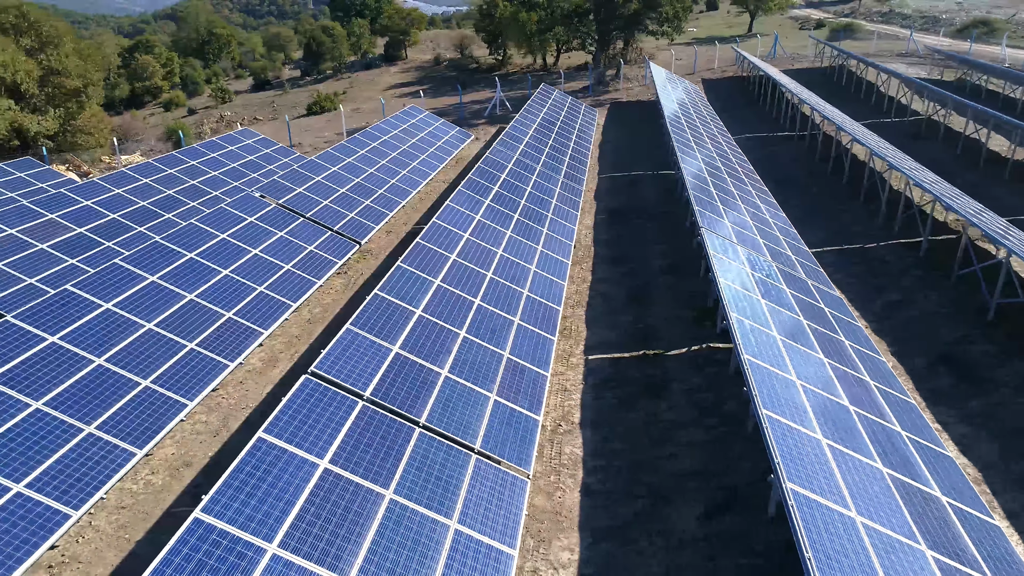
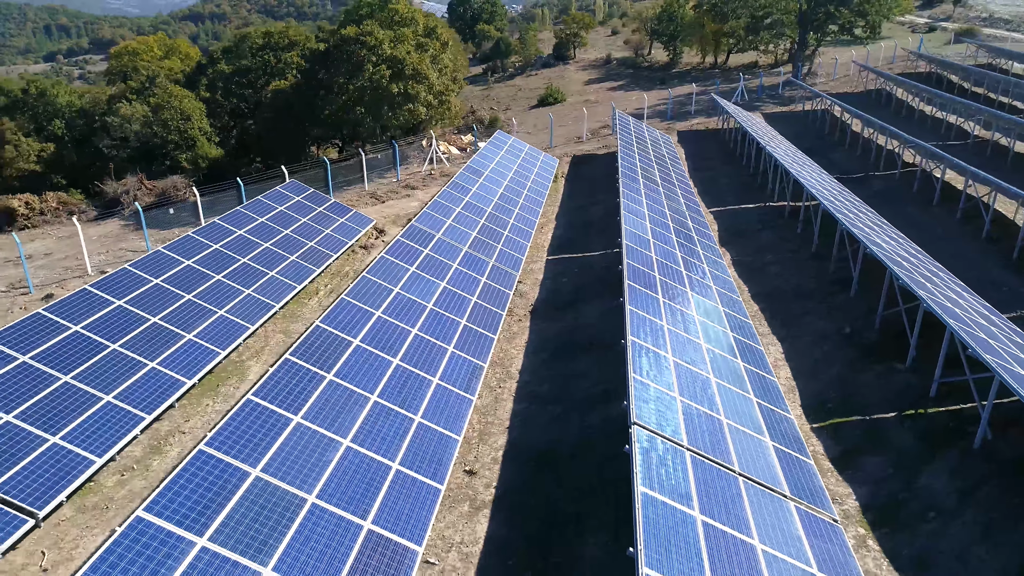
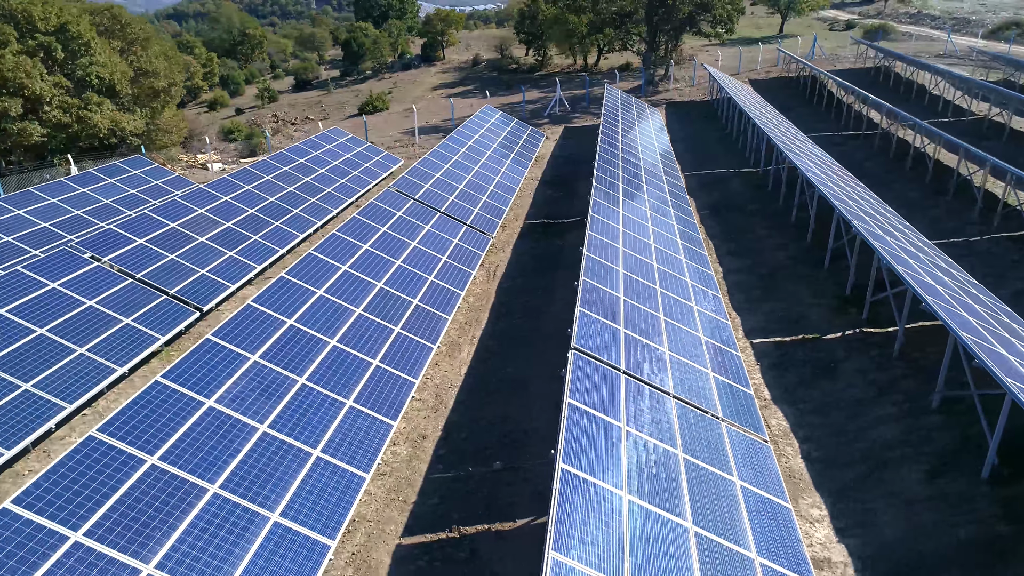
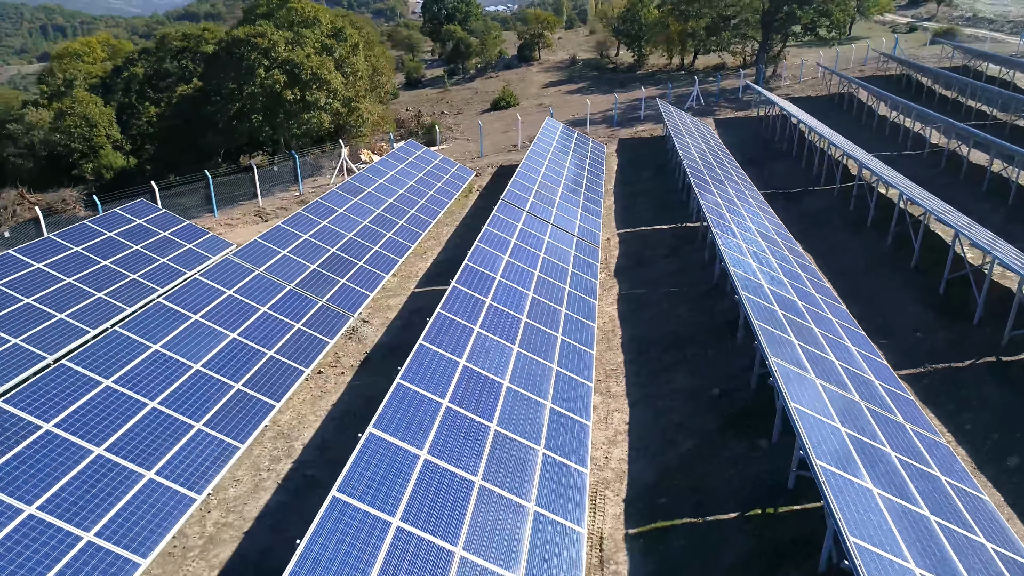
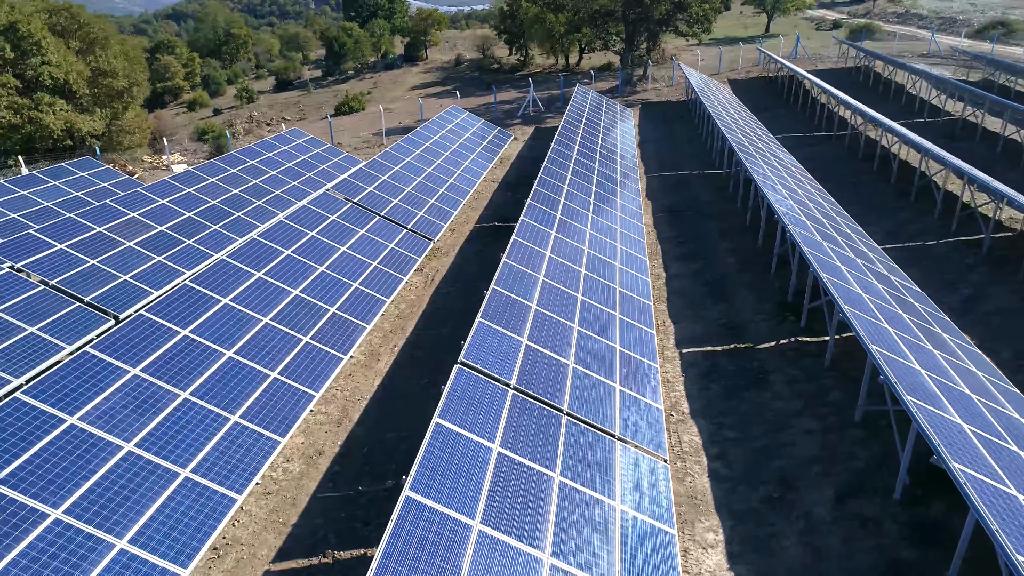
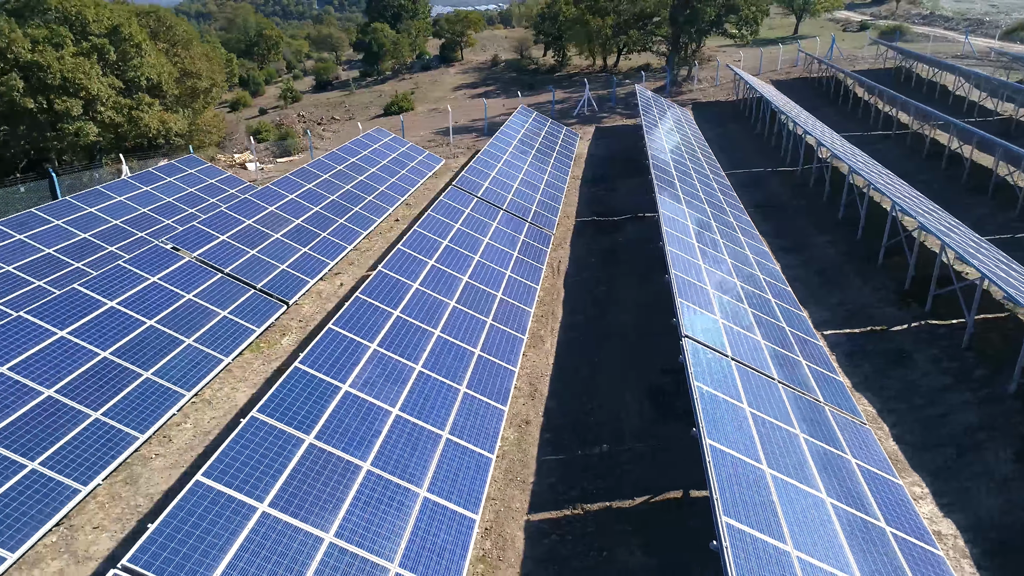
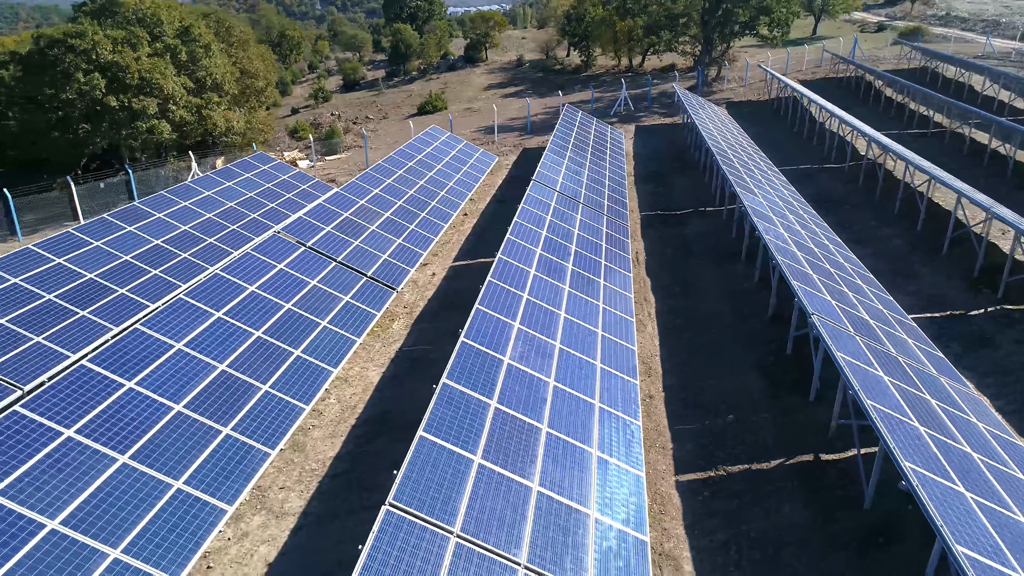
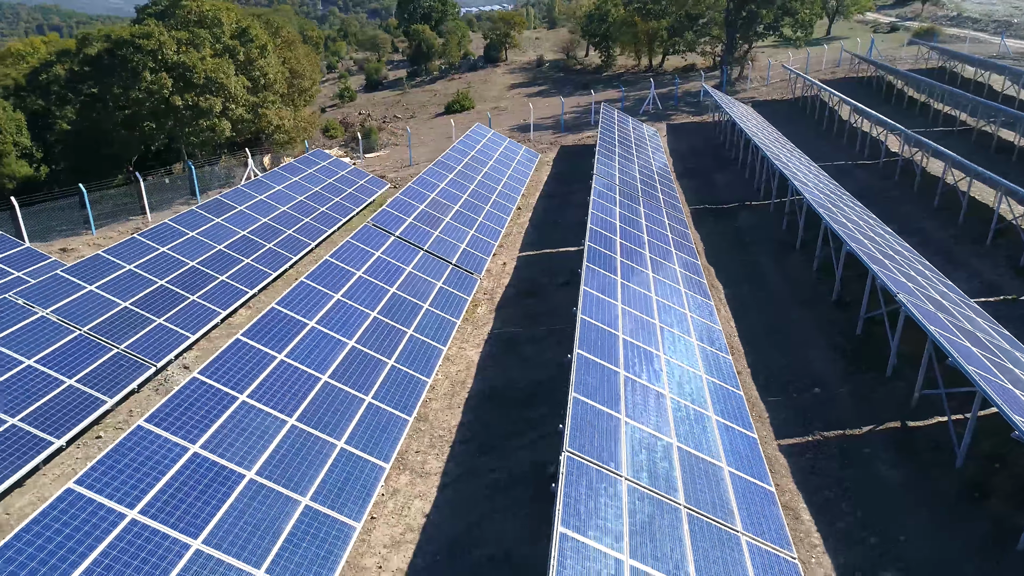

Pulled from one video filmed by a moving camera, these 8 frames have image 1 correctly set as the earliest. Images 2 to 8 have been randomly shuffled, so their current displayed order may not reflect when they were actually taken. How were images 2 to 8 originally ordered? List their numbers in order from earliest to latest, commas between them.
5, 3, 6, 7, 8, 4, 2
